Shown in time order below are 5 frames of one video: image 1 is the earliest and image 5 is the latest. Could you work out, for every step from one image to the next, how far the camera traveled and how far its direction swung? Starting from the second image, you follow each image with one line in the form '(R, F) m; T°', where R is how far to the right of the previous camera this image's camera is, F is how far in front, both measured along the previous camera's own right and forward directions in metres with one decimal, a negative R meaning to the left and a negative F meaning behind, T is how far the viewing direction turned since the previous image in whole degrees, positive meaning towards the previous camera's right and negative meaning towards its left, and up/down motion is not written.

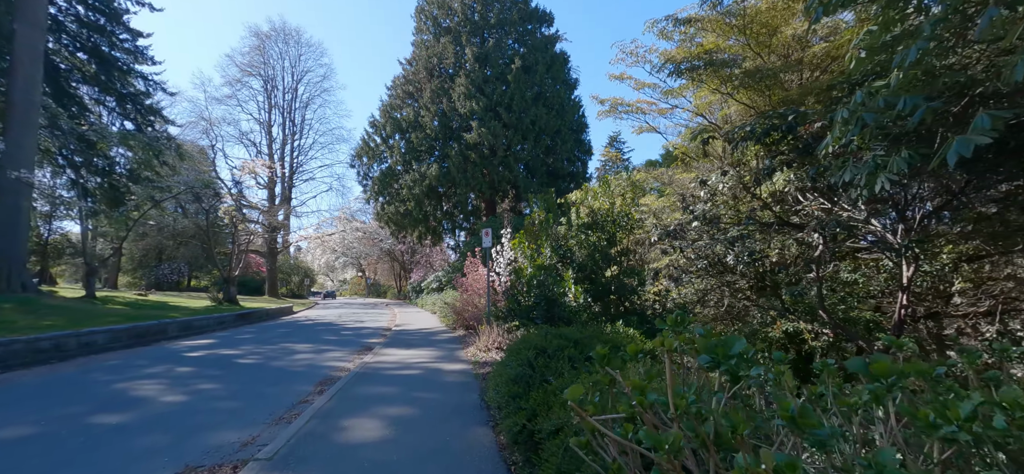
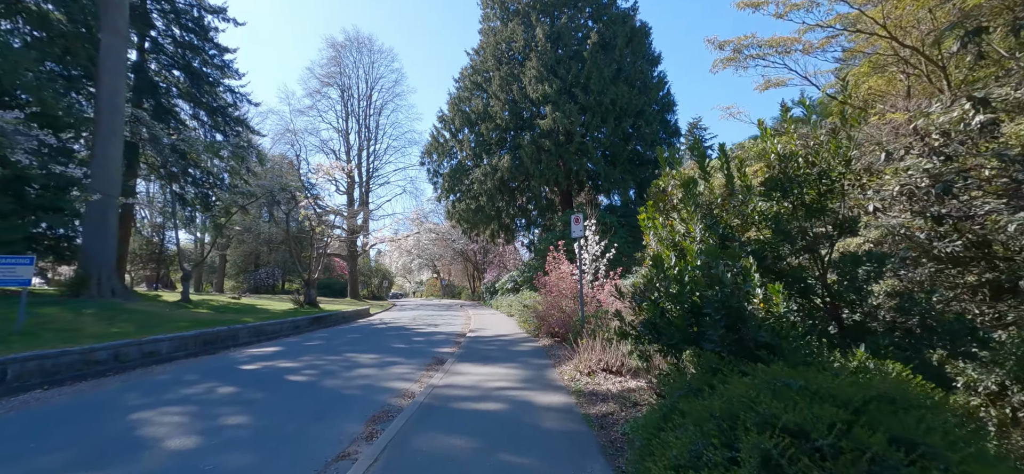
(-0.5, +2.2) m; -9°
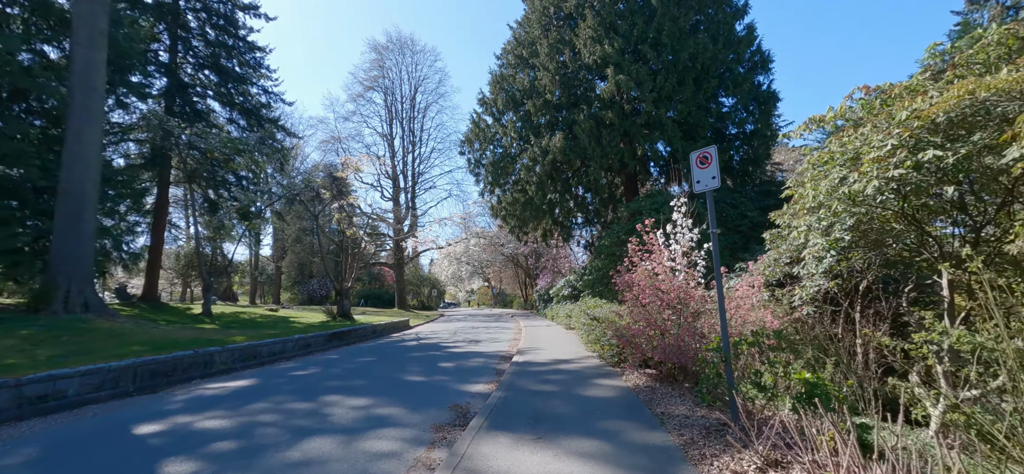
(-0.2, +4.3) m; -7°
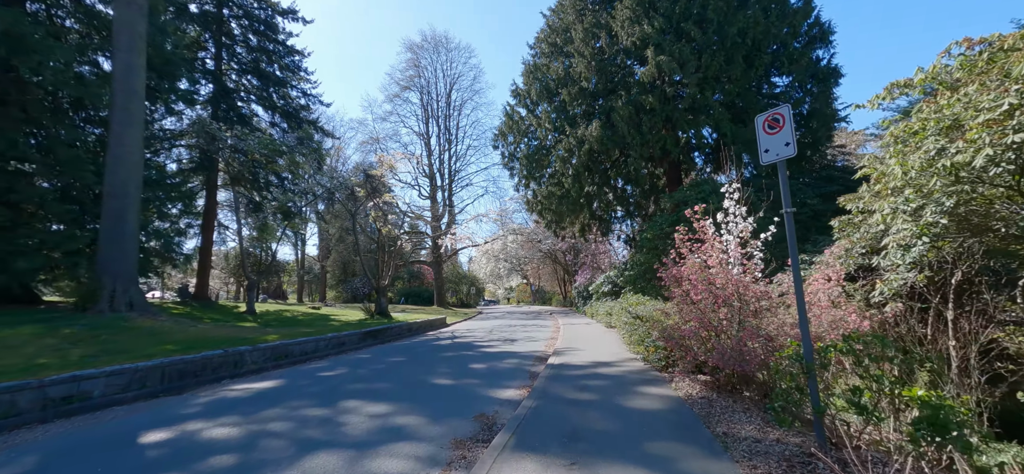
(+0.1, +0.8) m; -5°
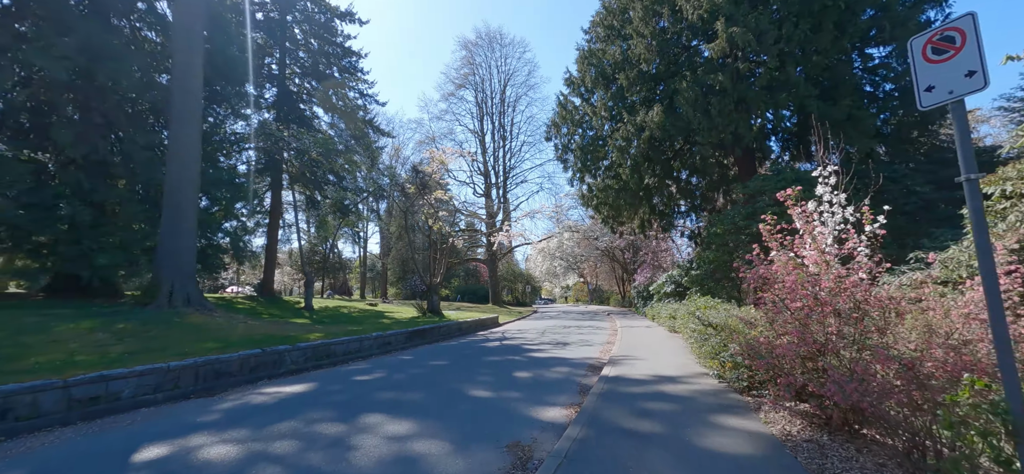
(+0.2, +1.1) m; -7°
